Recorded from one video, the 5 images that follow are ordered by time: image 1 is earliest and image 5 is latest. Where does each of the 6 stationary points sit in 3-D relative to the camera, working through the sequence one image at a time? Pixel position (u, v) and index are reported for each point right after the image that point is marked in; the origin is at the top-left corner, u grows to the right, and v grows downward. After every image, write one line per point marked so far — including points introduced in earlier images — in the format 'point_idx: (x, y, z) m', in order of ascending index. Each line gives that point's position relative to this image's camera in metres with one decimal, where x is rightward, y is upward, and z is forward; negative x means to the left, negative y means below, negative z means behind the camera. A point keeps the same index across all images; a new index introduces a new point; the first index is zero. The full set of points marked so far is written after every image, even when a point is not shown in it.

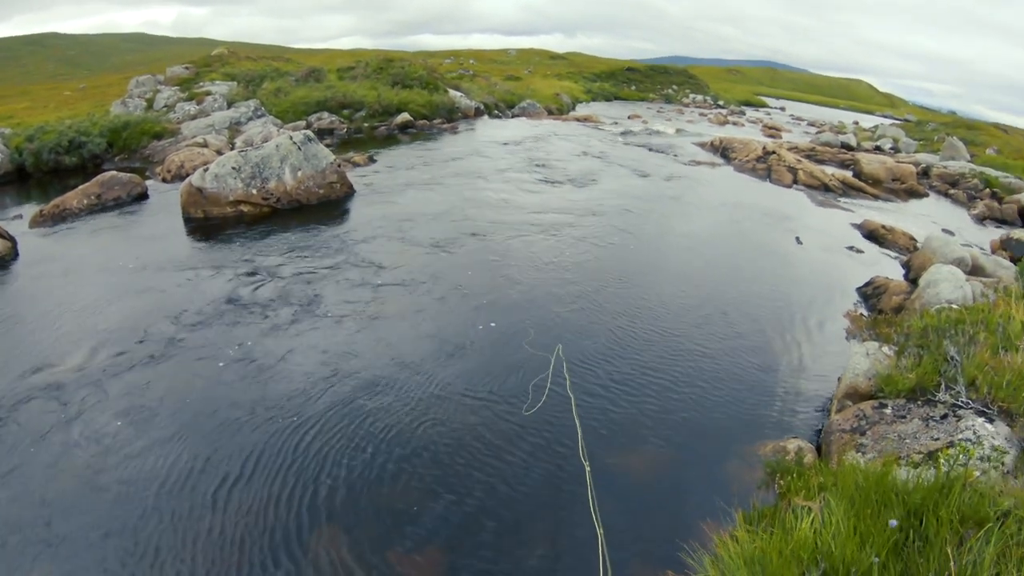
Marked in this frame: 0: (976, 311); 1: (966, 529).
0: (+8.4, -0.4, +10.5) m
1: (+4.1, -2.2, +5.3) m
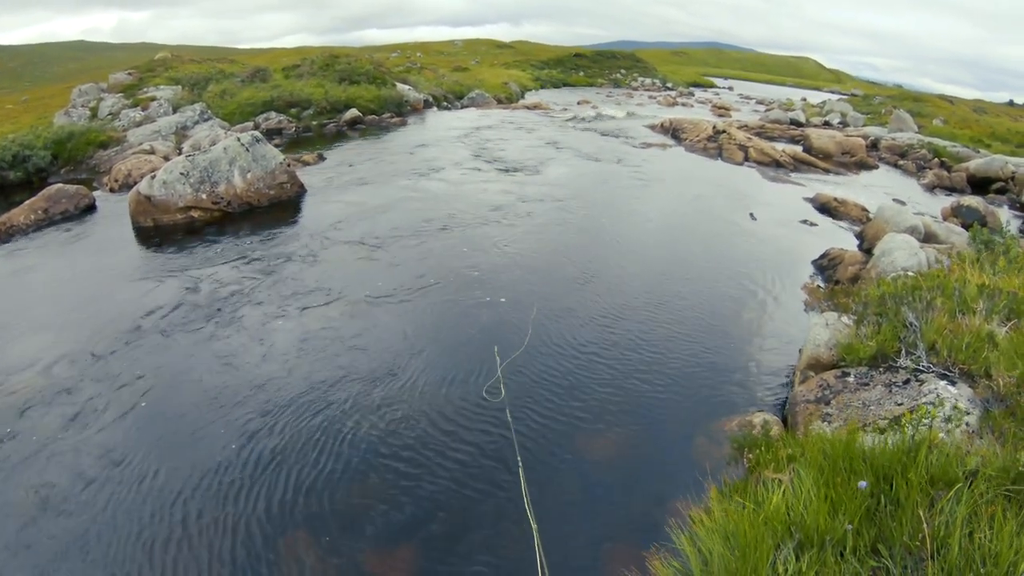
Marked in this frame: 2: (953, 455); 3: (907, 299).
0: (+7.7, +0.2, +10.7) m
1: (+3.8, -1.8, +5.2) m
2: (+4.2, -1.6, +5.6) m
3: (+6.8, -0.2, +9.9) m
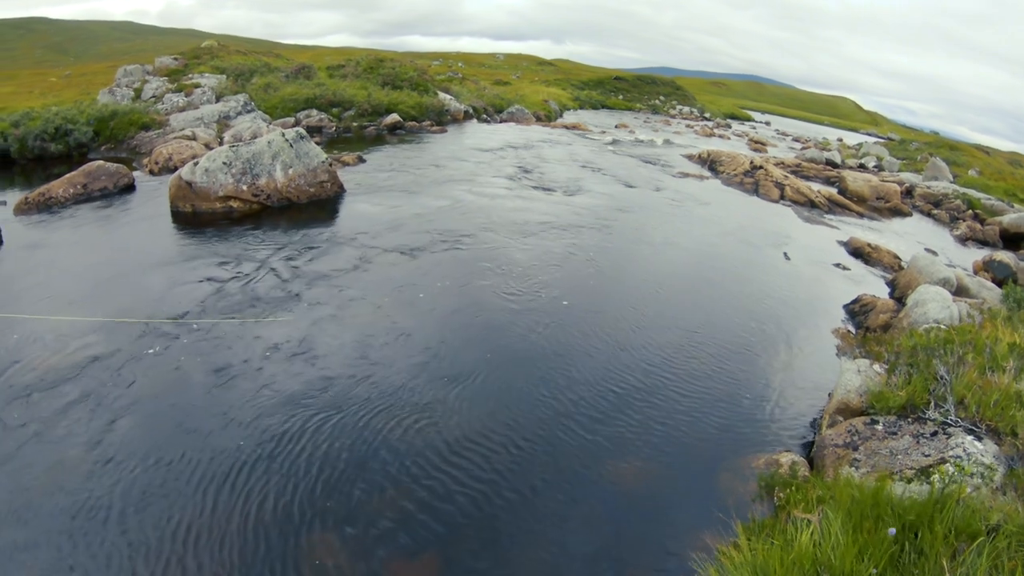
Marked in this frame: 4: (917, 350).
0: (+8.4, -0.8, +10.8) m
1: (+4.2, -2.4, +5.5) m
2: (+4.7, -2.3, +5.8) m
3: (+7.4, -1.1, +10.1) m
4: (+7.4, -1.1, +10.6) m
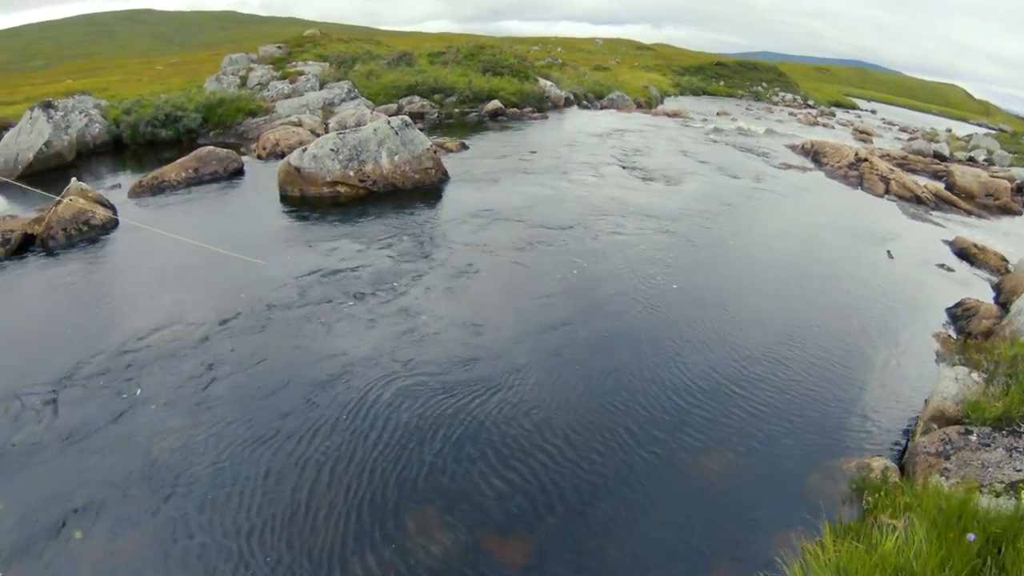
0: (+10.2, -1.0, +10.6) m
1: (+5.4, -2.8, +5.8) m
2: (+5.9, -2.6, +6.1) m
3: (+9.1, -1.3, +10.0) m
4: (+9.1, -1.3, +10.5) m
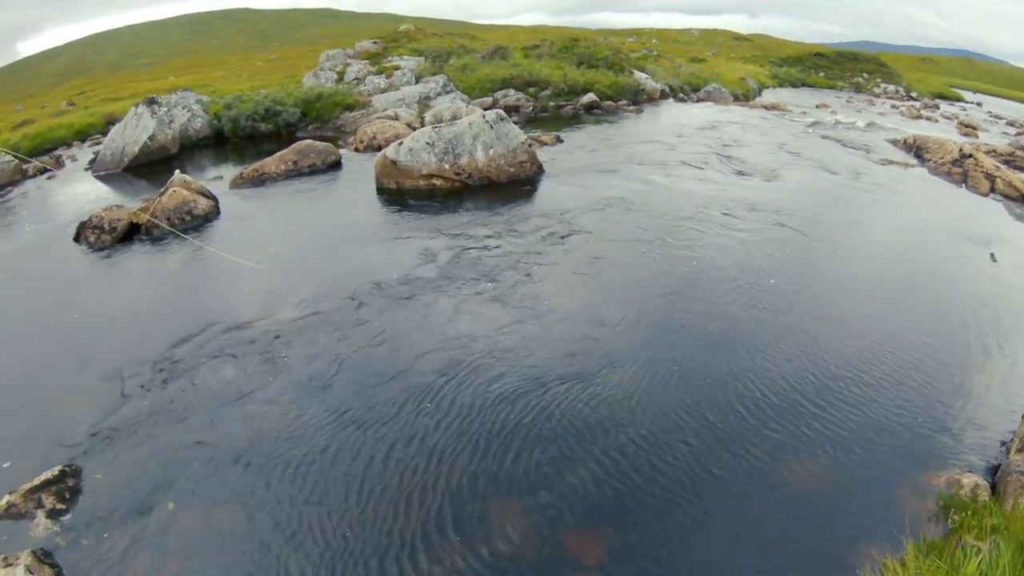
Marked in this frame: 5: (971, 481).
0: (+11.9, -1.4, +10.2) m
1: (+6.5, -3.2, +6.1) m
2: (+7.1, -3.1, +6.3) m
3: (+10.8, -1.7, +9.8) m
4: (+10.8, -1.7, +10.3) m
5: (+7.7, -3.3, +9.9) m
